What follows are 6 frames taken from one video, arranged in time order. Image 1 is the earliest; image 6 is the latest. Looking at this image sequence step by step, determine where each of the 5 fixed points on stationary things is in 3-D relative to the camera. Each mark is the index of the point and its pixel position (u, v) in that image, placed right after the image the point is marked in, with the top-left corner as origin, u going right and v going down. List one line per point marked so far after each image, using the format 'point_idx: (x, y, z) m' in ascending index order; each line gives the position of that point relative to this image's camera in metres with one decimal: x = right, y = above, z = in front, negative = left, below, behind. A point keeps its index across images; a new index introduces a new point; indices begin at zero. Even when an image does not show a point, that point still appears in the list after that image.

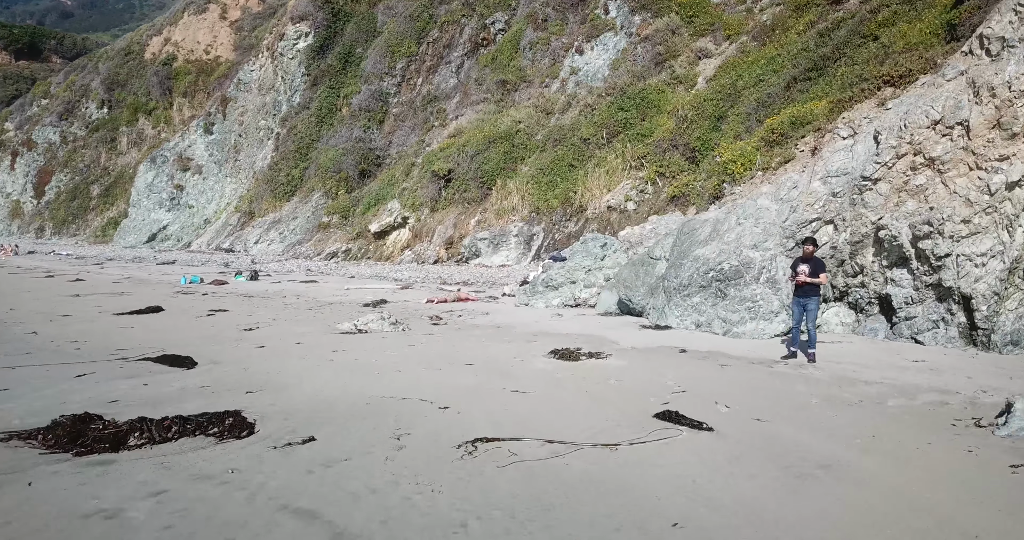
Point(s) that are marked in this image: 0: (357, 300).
0: (-2.6, -0.5, +12.7) m
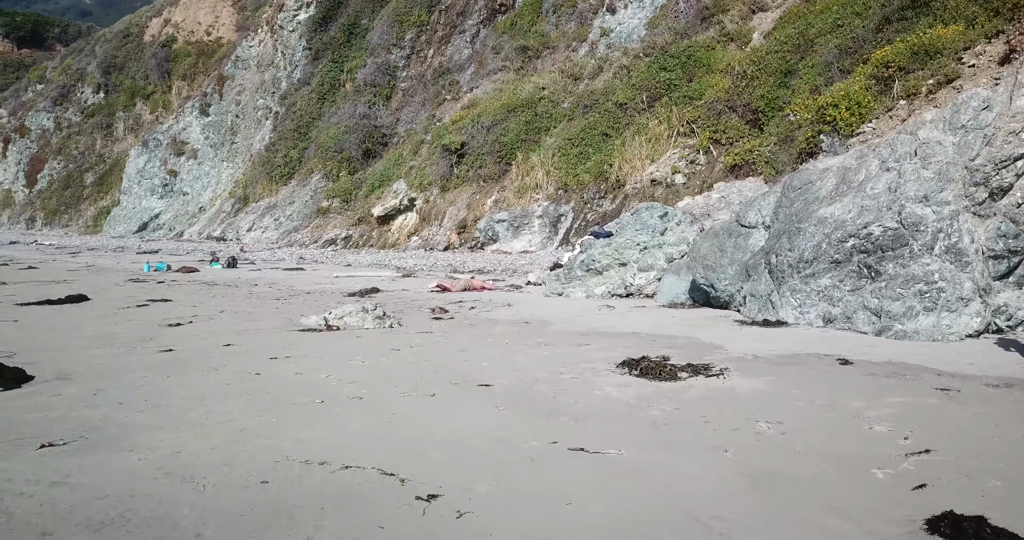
0: (-2.2, -0.3, +10.0) m
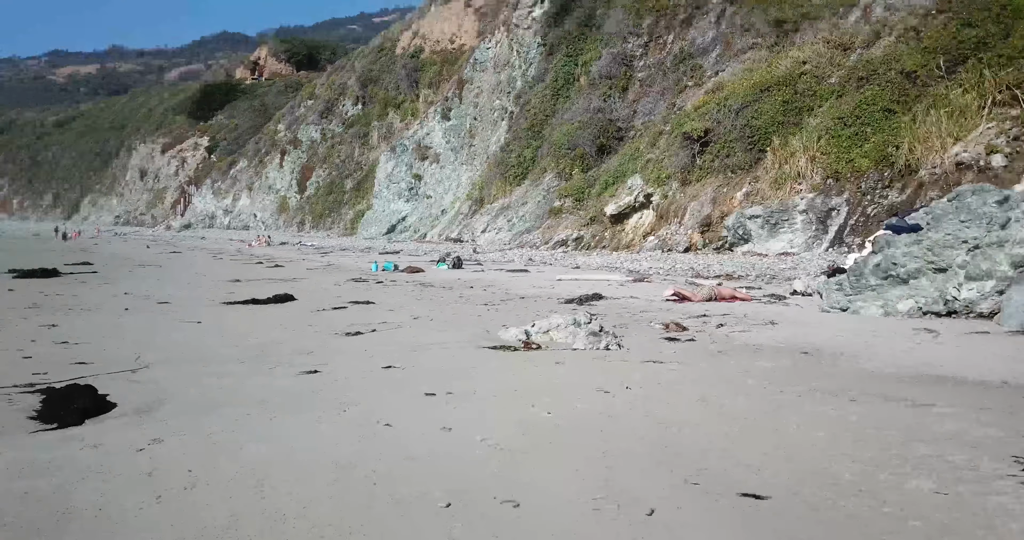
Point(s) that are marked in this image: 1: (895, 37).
0: (+0.6, -0.3, +8.6) m
1: (+7.2, +4.4, +14.4) m
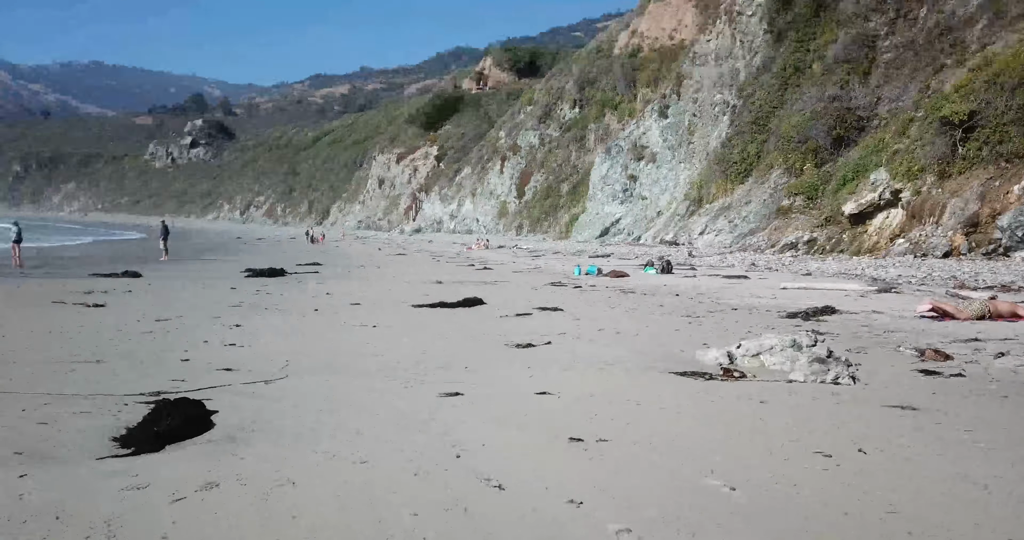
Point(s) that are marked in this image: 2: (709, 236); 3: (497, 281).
0: (+2.6, -0.3, +7.4) m
1: (+10.7, +4.2, +11.0) m
2: (+5.4, +0.9, +20.7) m
3: (-0.2, -0.2, +11.8) m
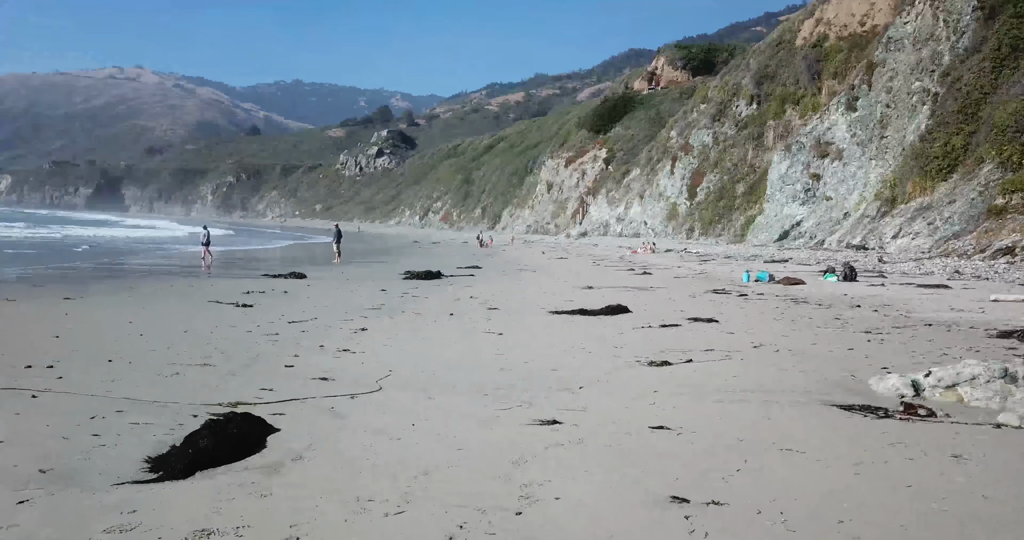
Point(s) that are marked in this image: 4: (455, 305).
0: (+3.9, -0.4, +6.1) m
1: (+12.6, +4.0, +7.9) m
2: (+9.6, +0.8, +18.5) m
3: (+2.1, -0.2, +11.1) m
4: (-0.5, -0.3, +7.7) m
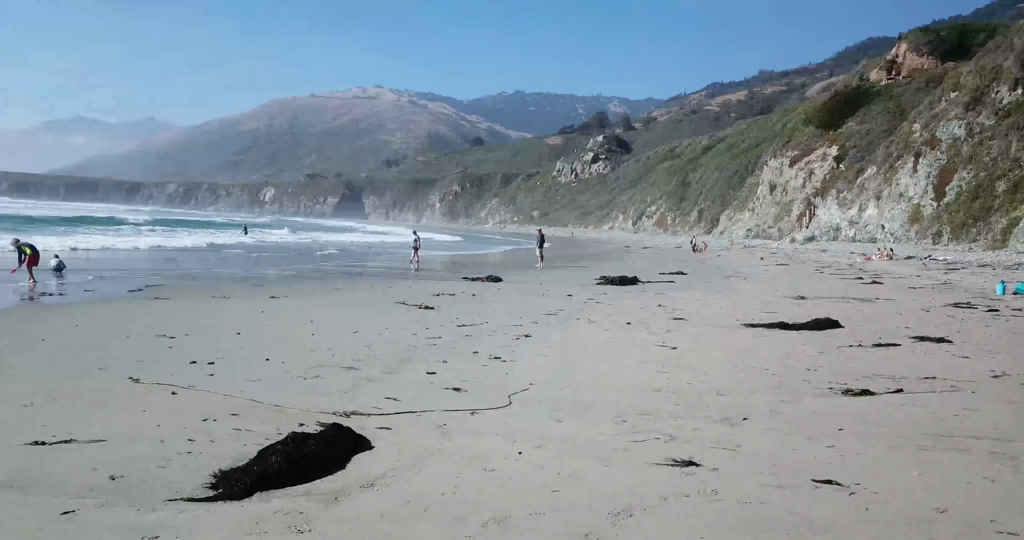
0: (+5.1, -0.5, +4.5) m
1: (+14.0, +3.8, +3.8) m
2: (+13.9, +0.5, +14.7) m
3: (+4.7, -0.3, +9.7) m
4: (+1.2, -0.4, +7.2) m
